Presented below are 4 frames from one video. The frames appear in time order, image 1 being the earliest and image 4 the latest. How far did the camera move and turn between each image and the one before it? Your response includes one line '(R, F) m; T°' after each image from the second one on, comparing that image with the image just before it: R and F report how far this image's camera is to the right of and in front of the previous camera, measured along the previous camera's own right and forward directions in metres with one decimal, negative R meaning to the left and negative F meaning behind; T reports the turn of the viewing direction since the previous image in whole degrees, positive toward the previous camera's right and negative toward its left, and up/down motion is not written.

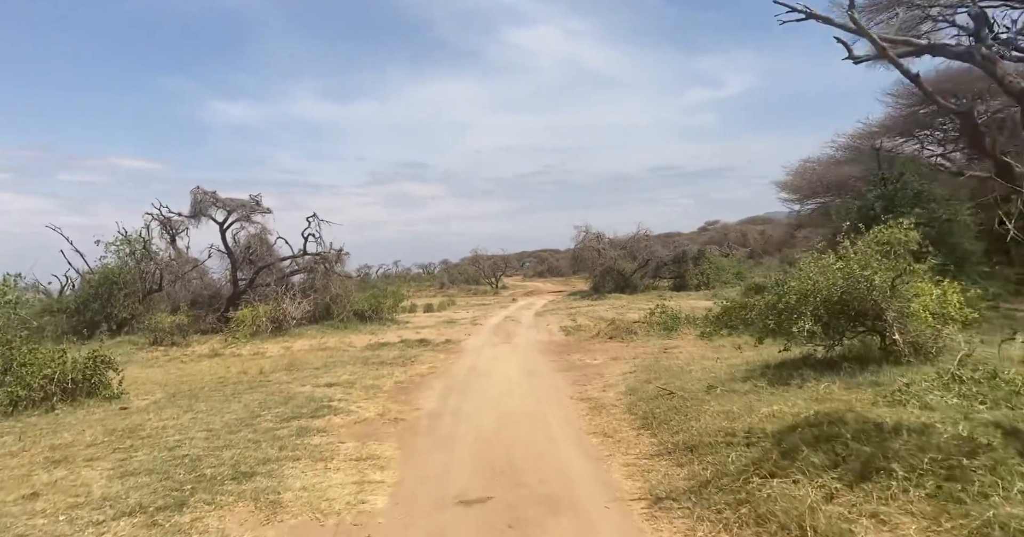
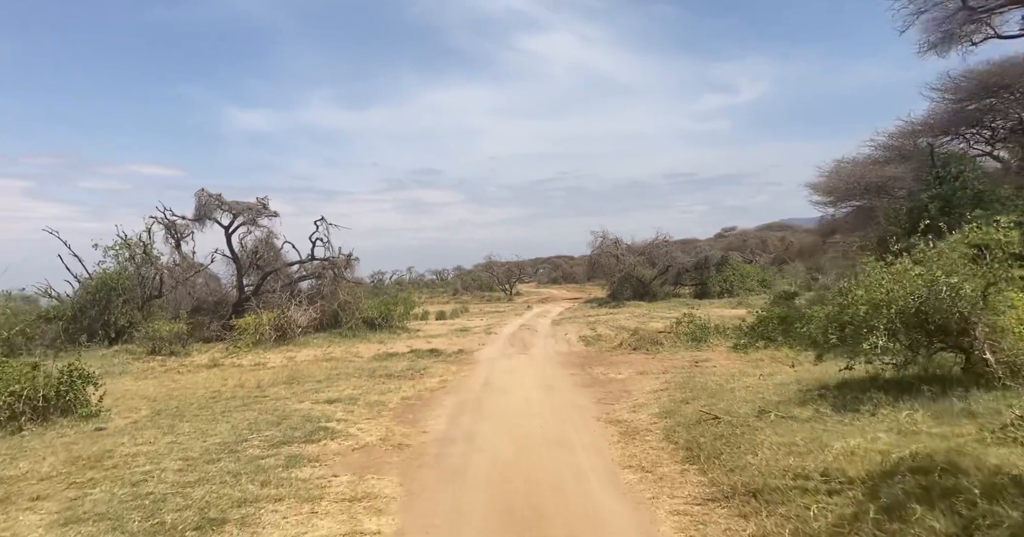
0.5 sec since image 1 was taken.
(-0.1, +1.1) m; -1°
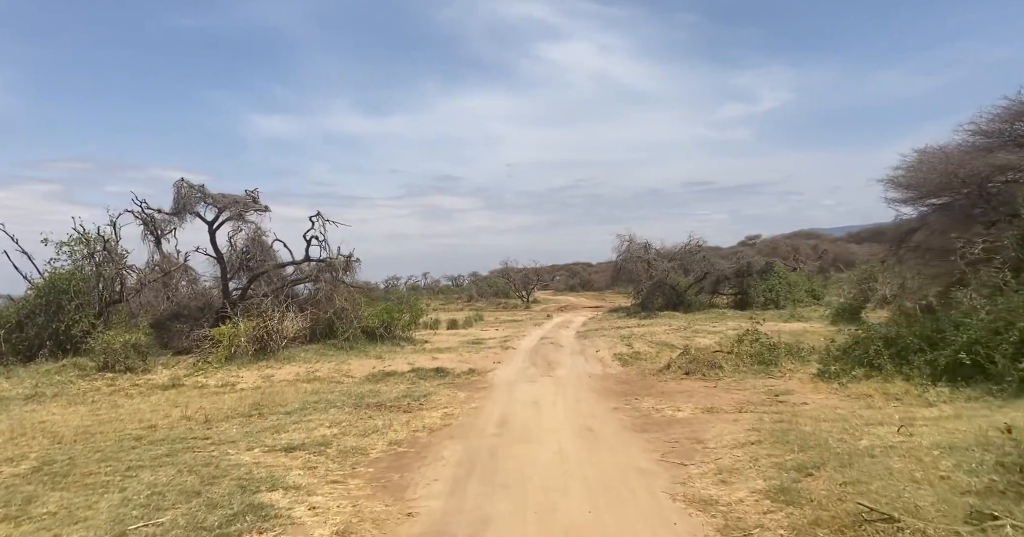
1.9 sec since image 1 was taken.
(-0.2, +3.0) m; -1°
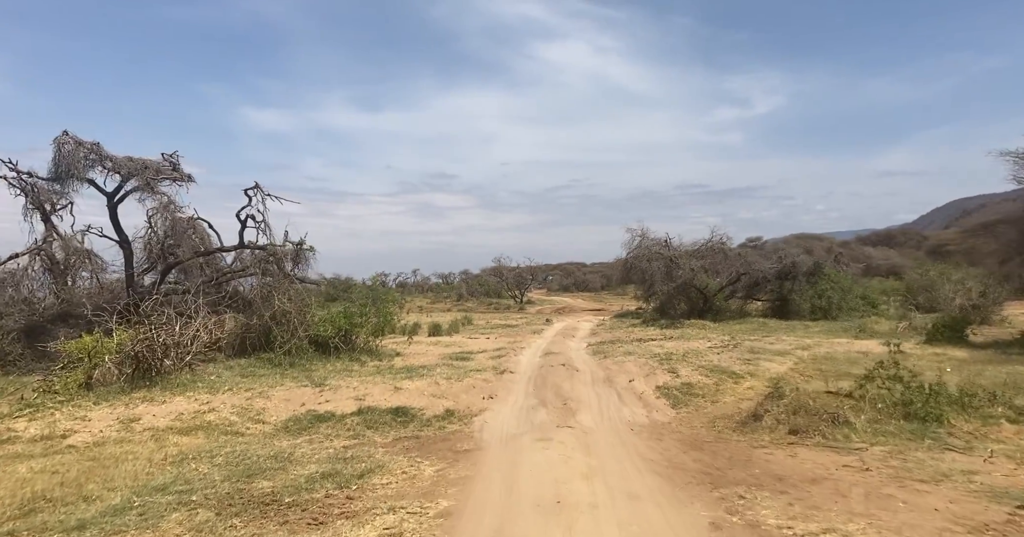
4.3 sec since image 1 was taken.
(-0.1, +5.0) m; +1°
